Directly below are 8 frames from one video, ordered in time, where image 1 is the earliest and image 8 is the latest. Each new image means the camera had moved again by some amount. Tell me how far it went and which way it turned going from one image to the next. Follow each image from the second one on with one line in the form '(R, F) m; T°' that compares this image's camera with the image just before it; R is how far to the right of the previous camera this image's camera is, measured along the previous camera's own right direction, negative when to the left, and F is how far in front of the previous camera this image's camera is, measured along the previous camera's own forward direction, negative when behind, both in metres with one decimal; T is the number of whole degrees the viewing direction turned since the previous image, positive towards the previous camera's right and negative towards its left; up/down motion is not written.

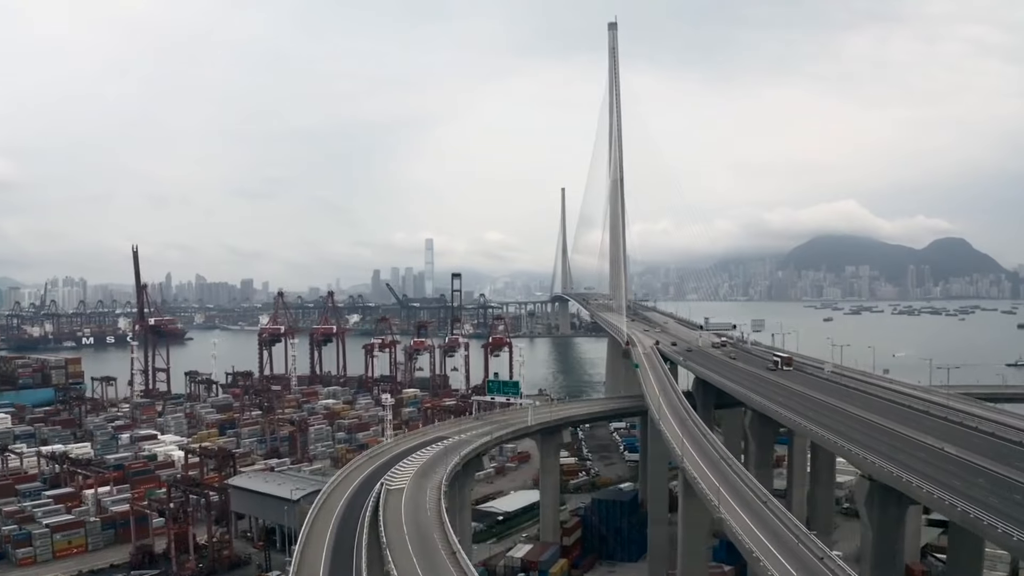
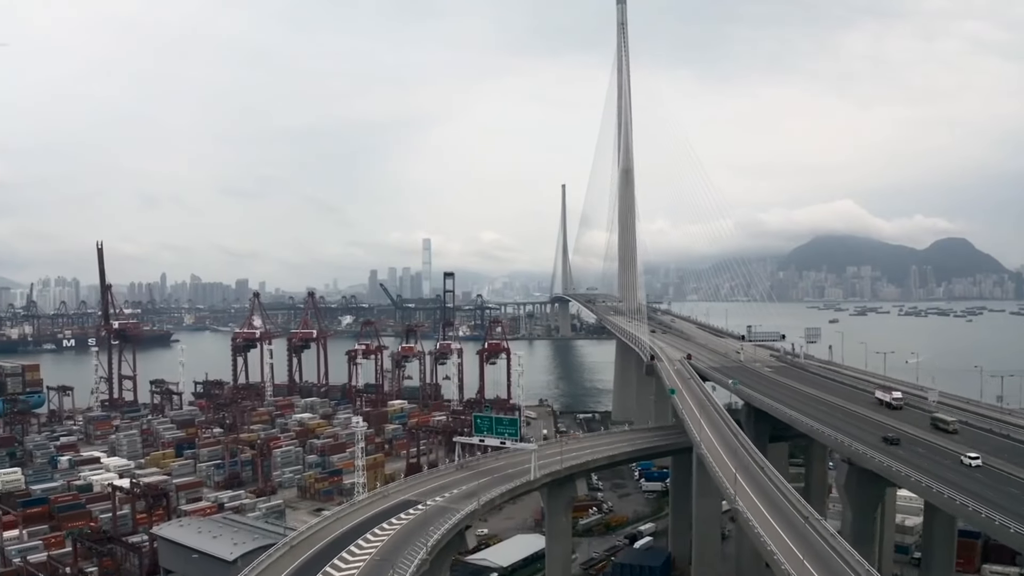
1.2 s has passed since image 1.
(0.0, +2.3) m; 0°
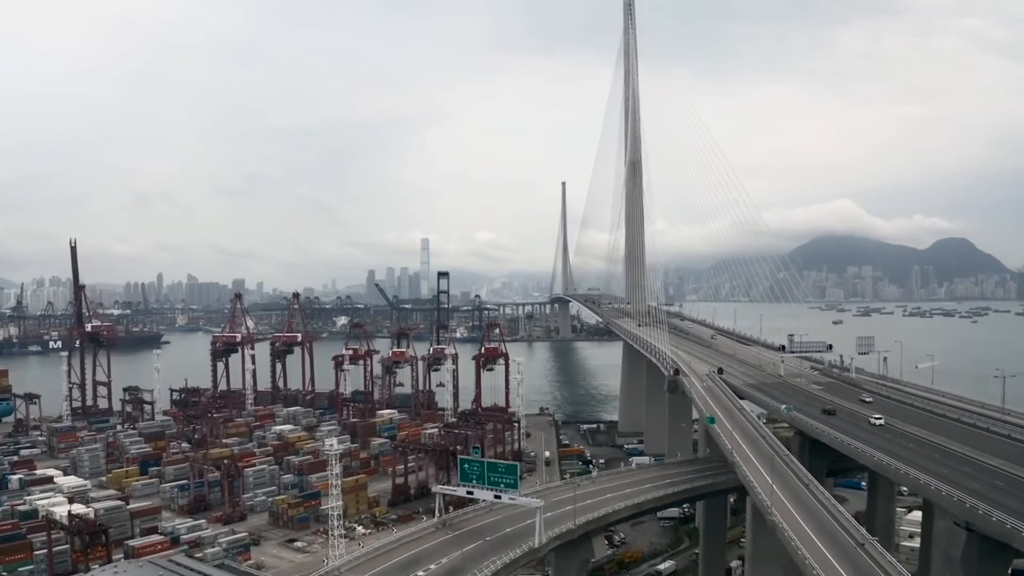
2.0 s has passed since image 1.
(0.0, +1.5) m; 0°
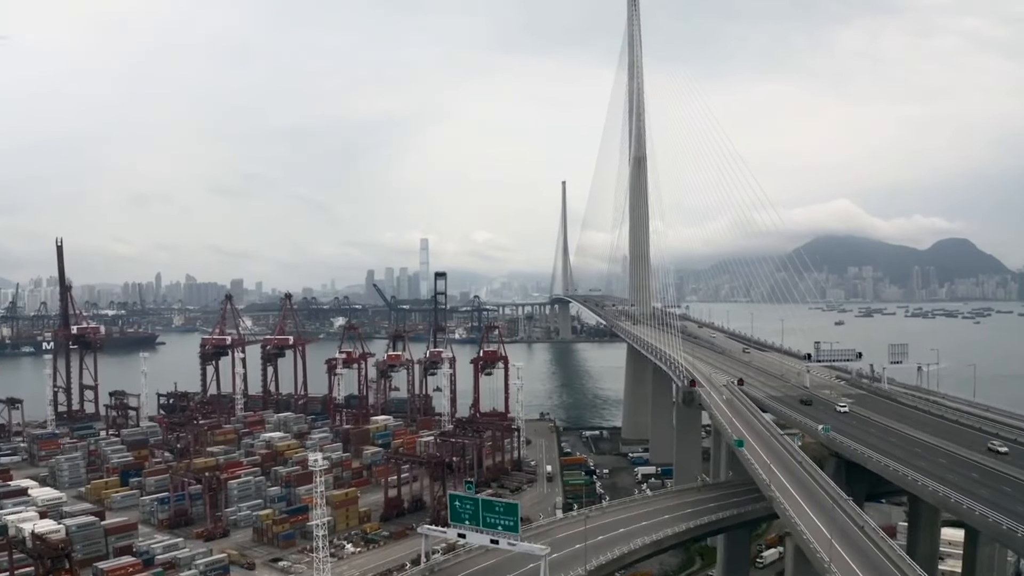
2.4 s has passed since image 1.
(0.0, +0.7) m; 0°
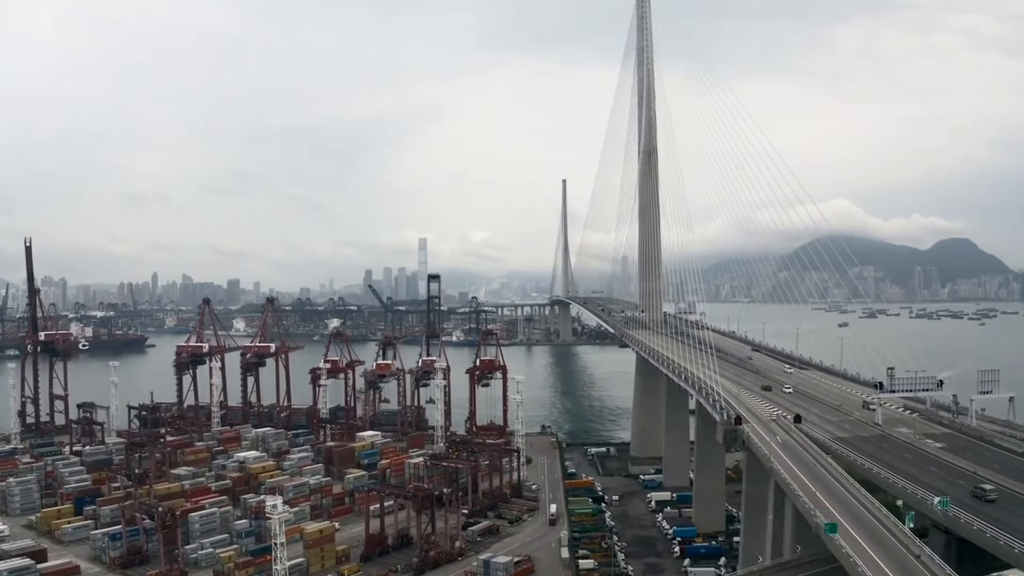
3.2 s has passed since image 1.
(0.0, +1.5) m; 0°
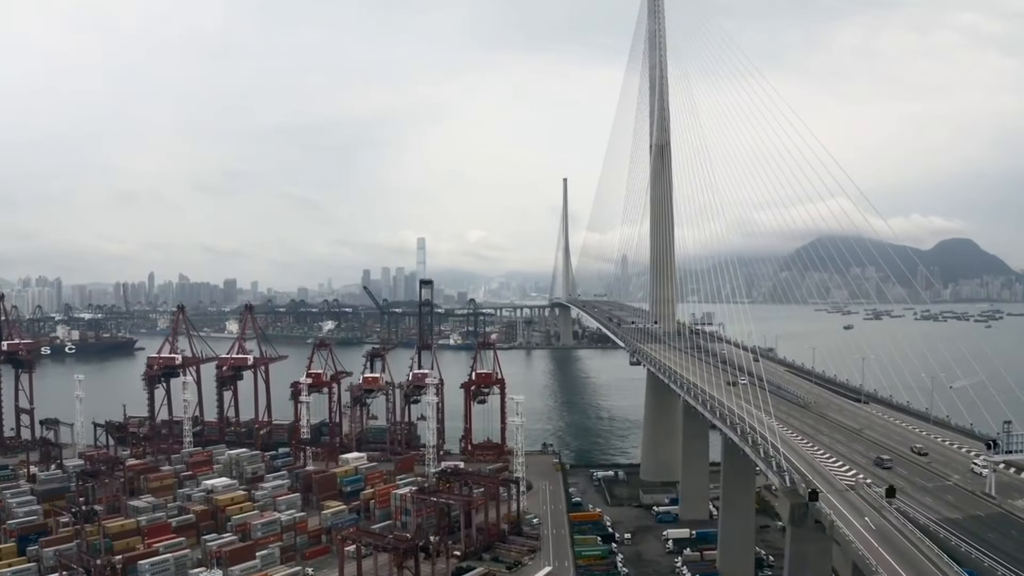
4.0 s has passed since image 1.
(0.0, +1.5) m; 0°
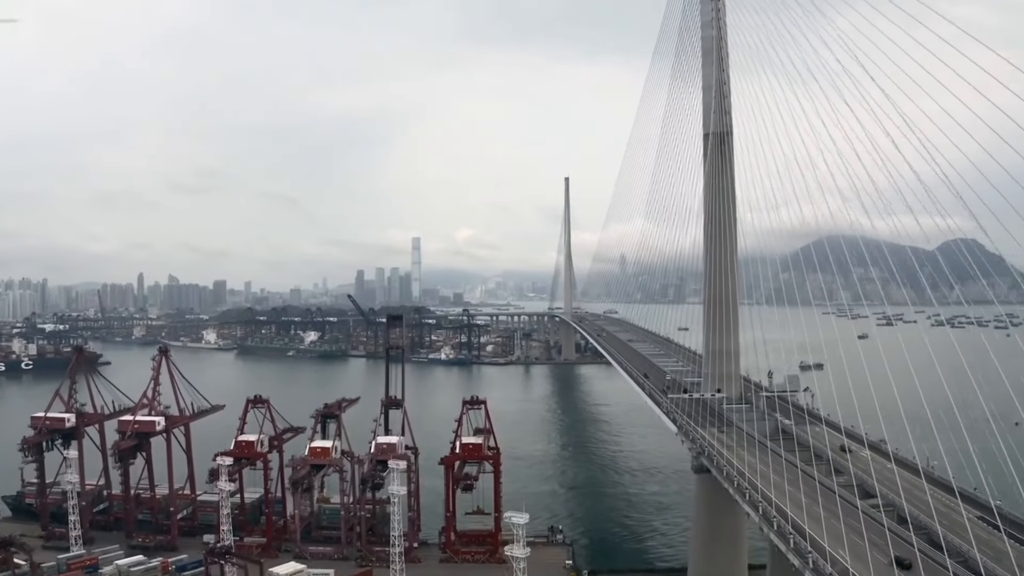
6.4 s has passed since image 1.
(0.0, +4.4) m; 0°
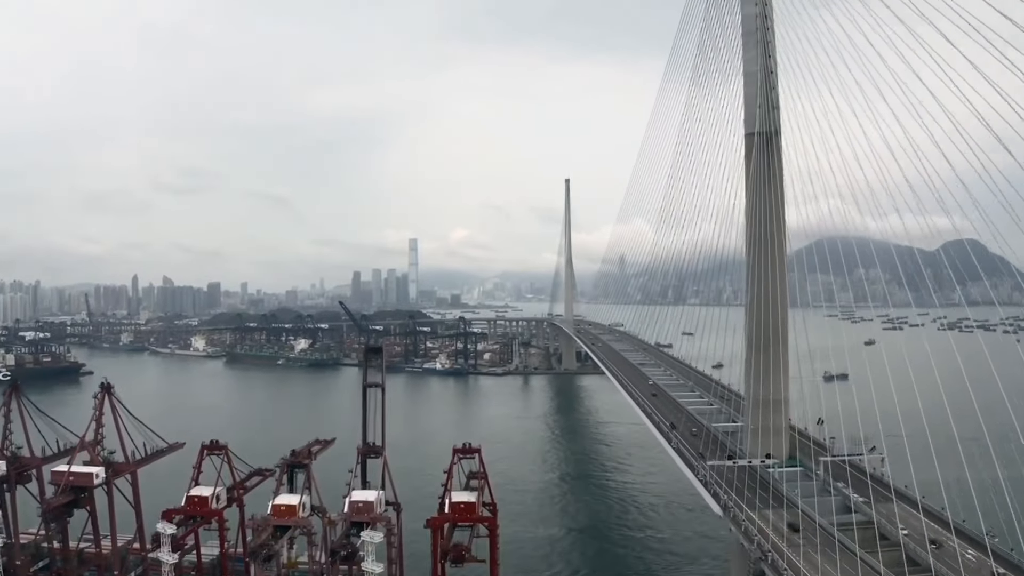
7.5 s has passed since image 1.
(0.0, +2.0) m; 0°
